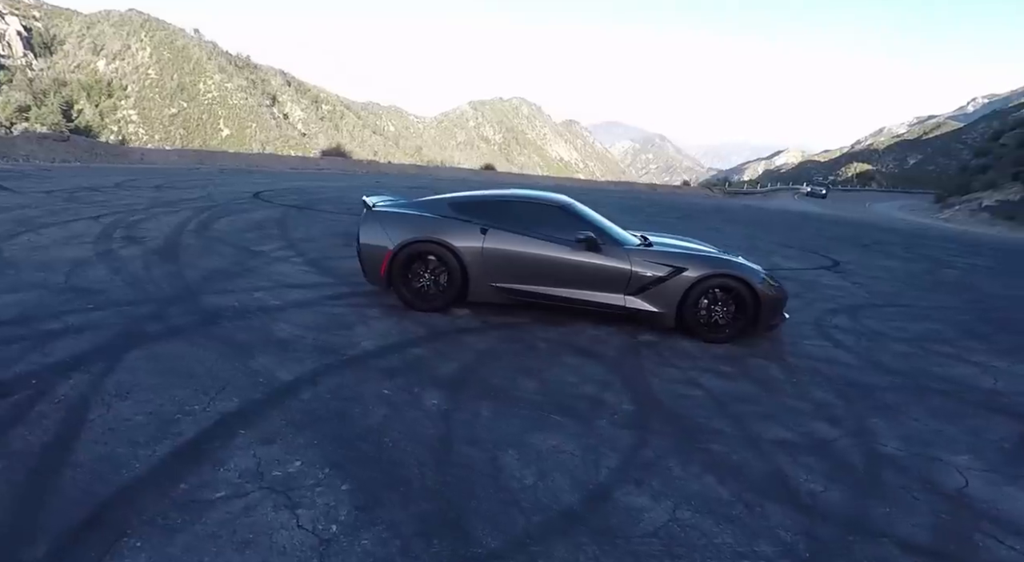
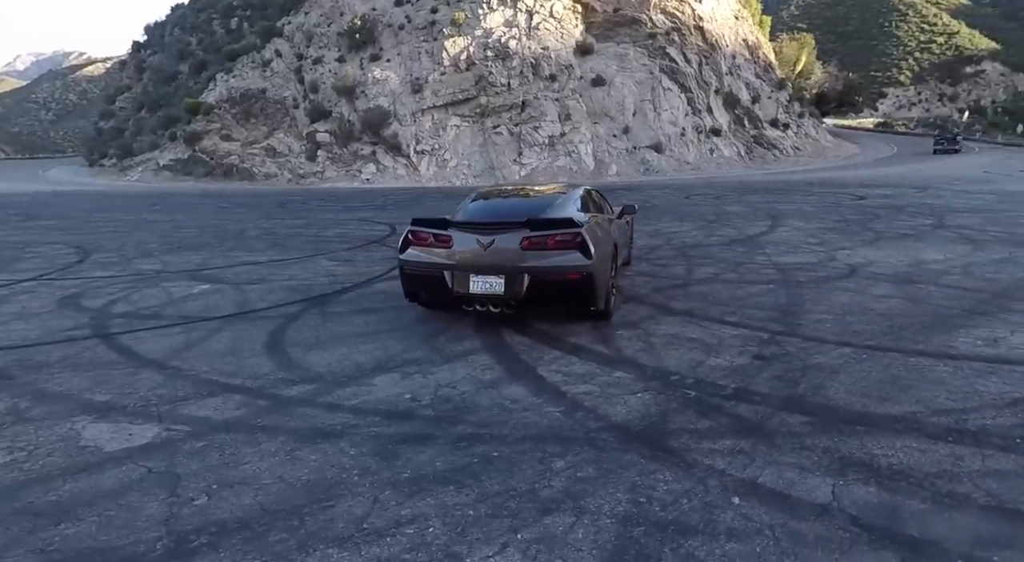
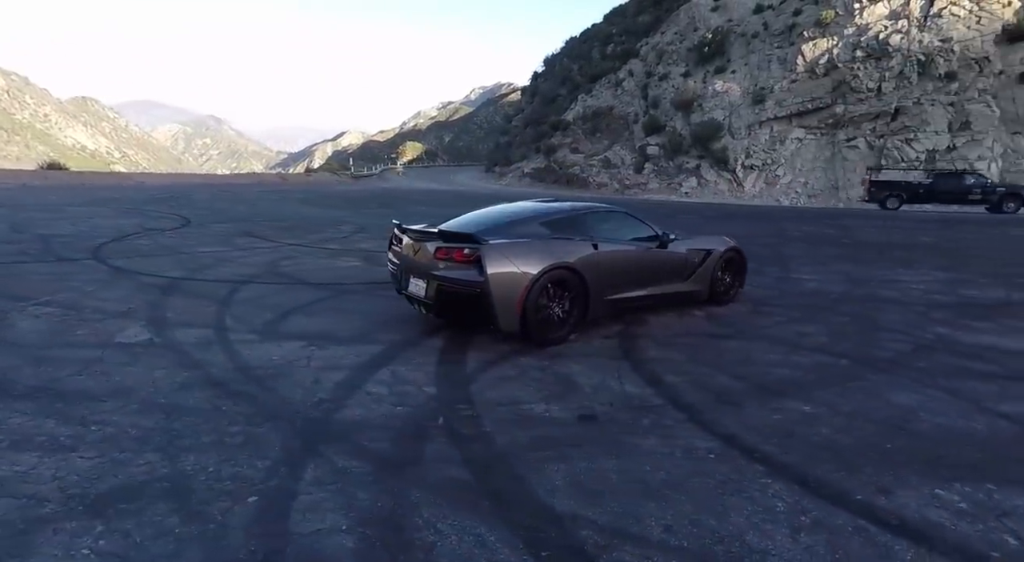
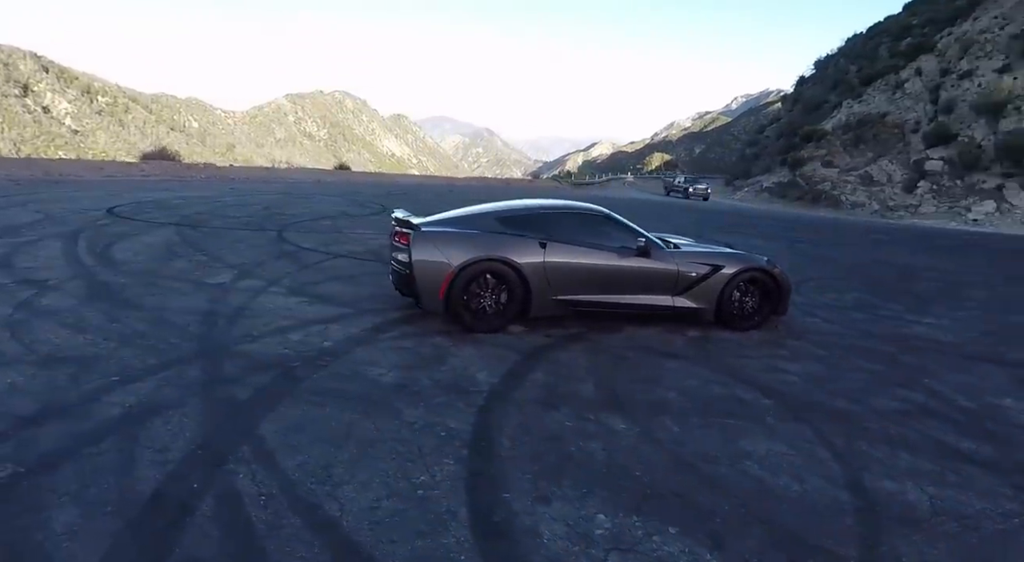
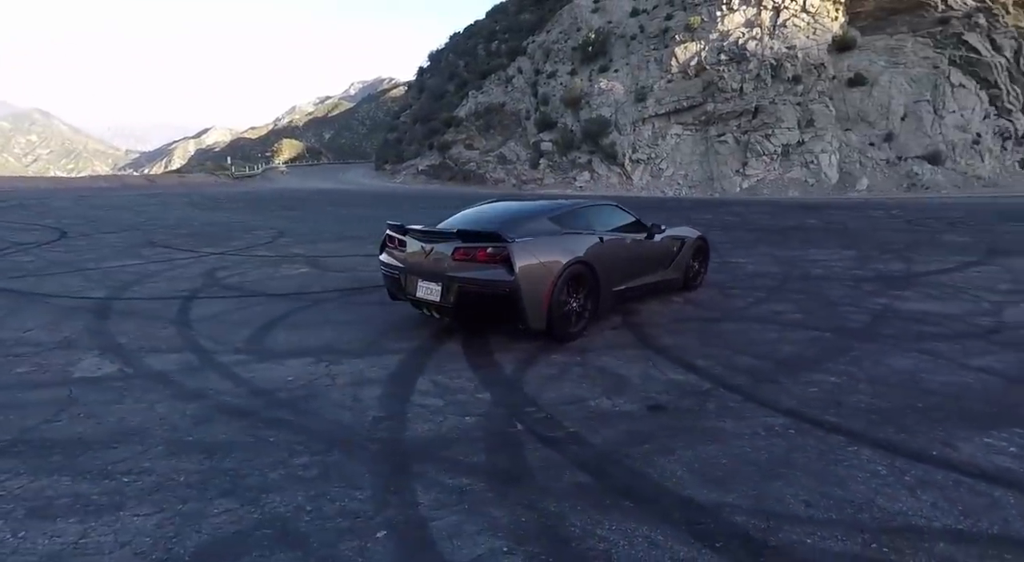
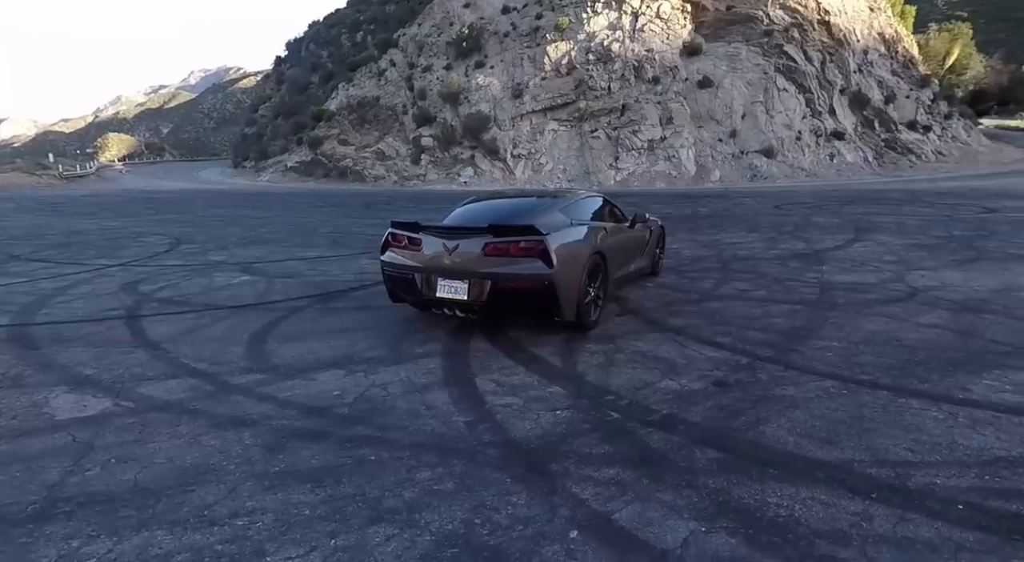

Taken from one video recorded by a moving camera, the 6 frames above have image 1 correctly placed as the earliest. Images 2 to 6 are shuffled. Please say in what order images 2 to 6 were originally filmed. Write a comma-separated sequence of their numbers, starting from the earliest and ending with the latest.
4, 3, 5, 6, 2
